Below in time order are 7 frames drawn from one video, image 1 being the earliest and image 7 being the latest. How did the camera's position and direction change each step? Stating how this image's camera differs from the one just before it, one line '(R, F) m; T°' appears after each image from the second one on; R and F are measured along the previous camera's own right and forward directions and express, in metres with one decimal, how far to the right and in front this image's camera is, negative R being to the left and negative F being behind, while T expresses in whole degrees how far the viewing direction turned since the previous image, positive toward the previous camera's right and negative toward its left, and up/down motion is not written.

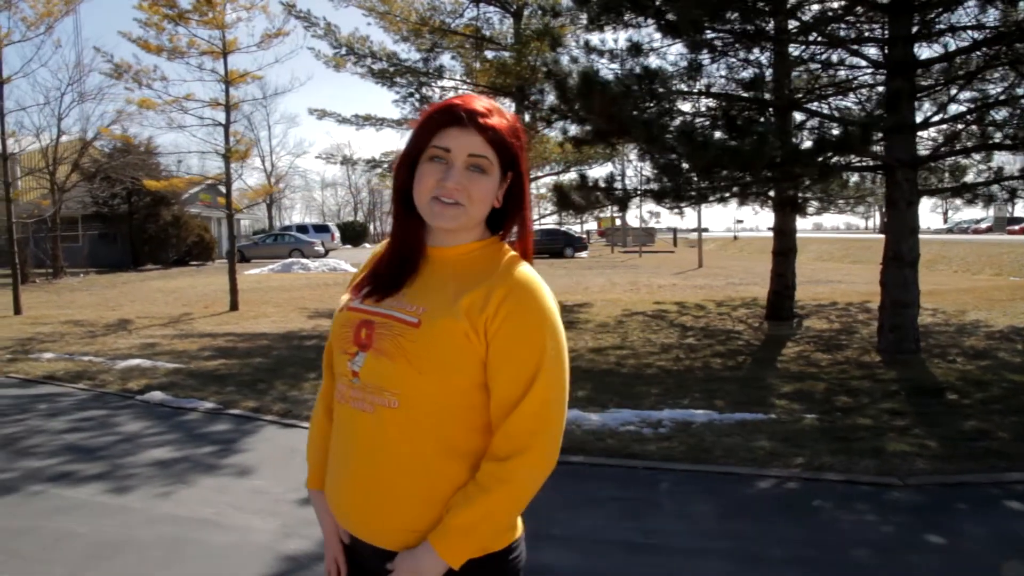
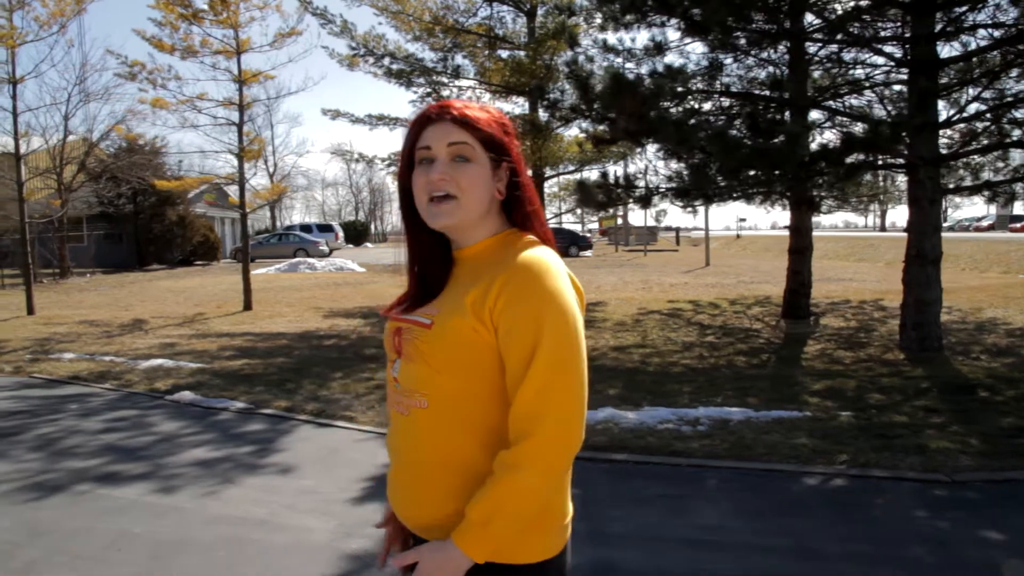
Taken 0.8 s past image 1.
(-0.3, 0.0) m; 0°
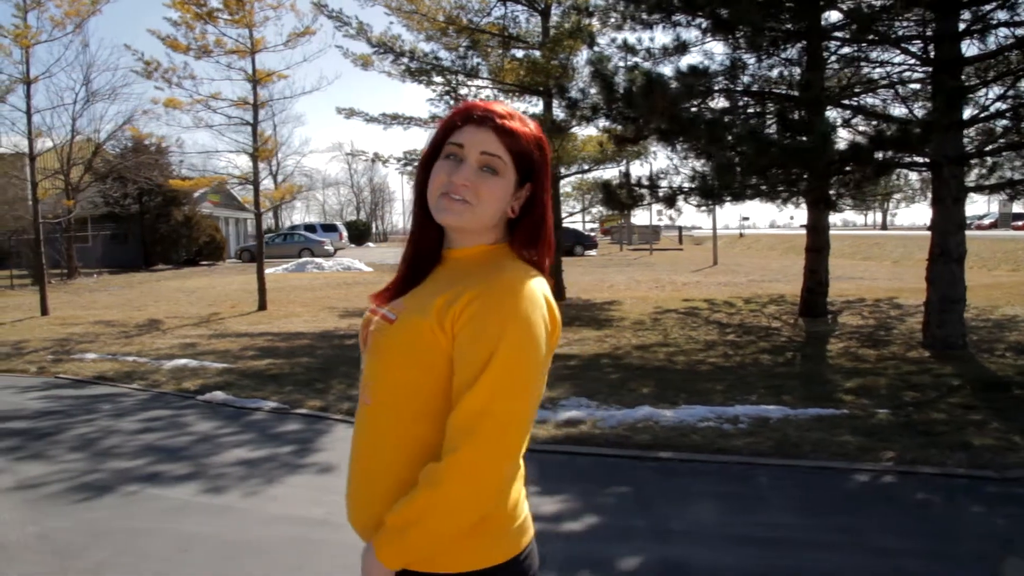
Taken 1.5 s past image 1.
(-0.3, 0.0) m; 0°
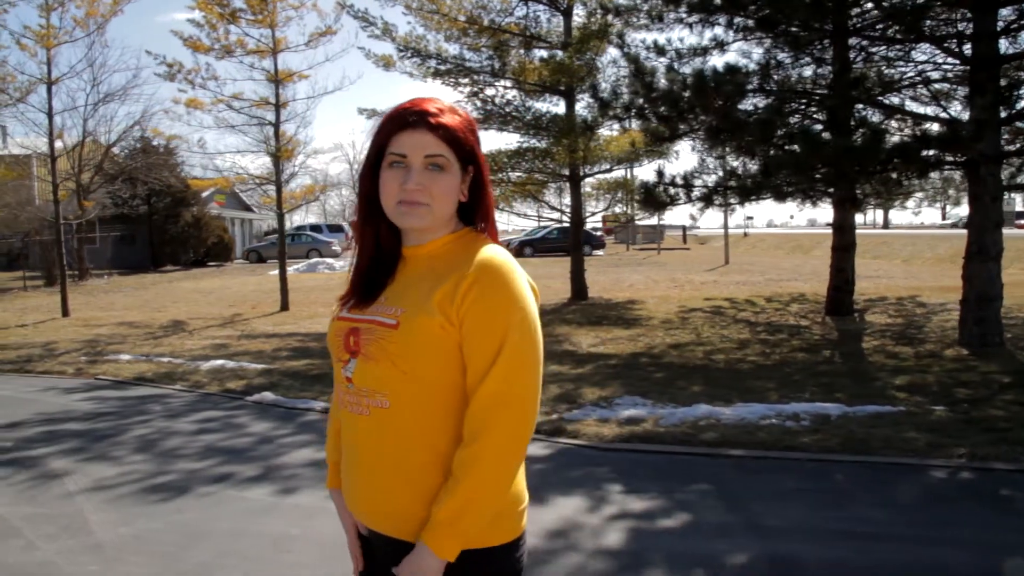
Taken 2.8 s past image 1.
(-0.5, 0.0) m; +1°
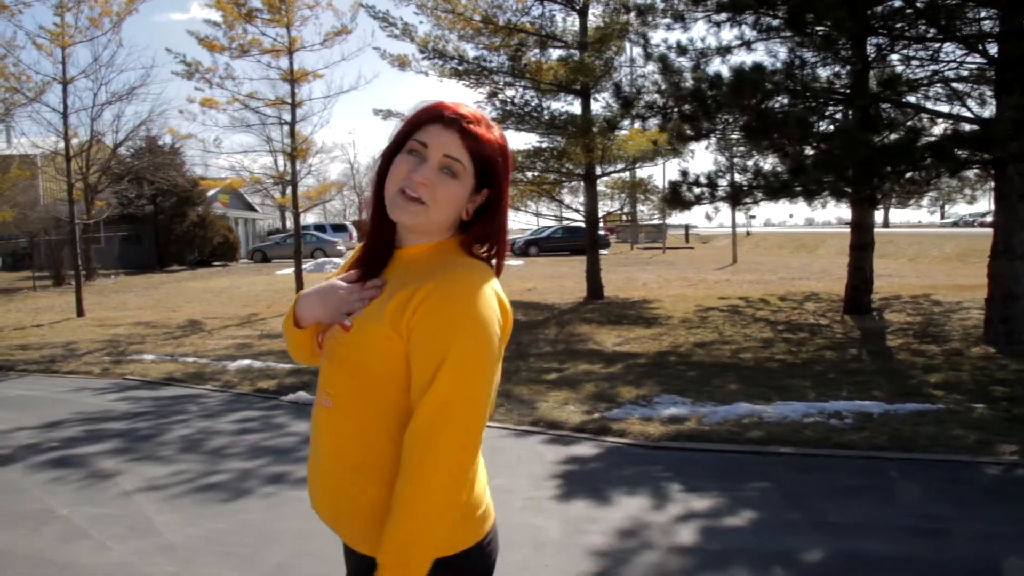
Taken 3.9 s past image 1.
(-0.4, 0.0) m; 0°
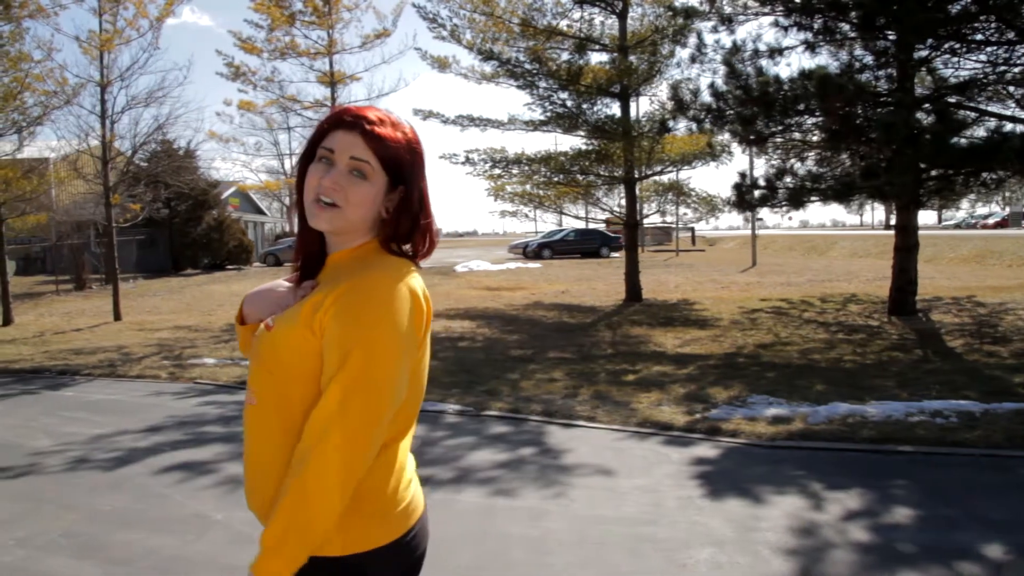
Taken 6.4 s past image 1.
(-0.9, 0.0) m; +1°
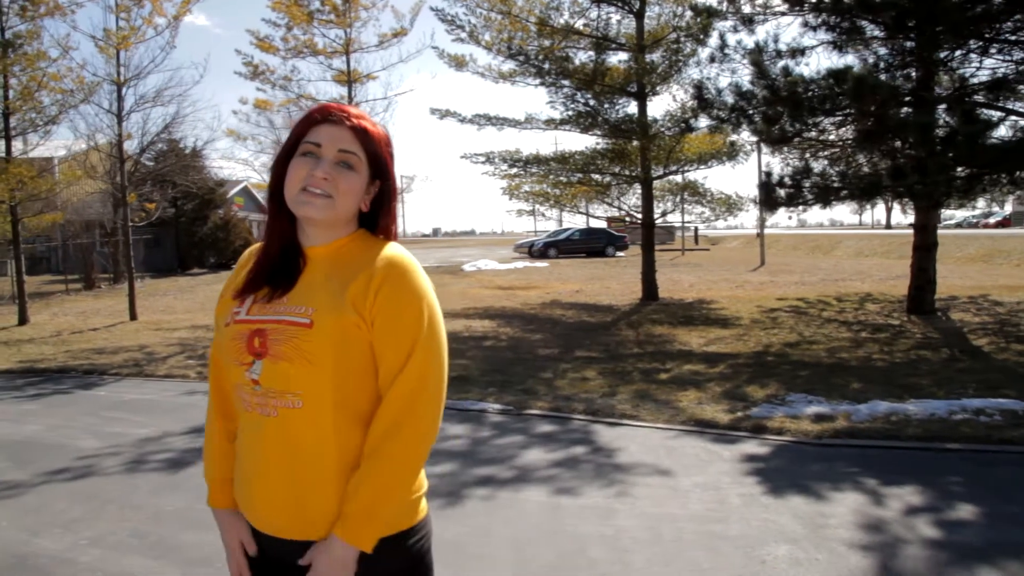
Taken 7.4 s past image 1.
(-0.4, 0.0) m; 0°
